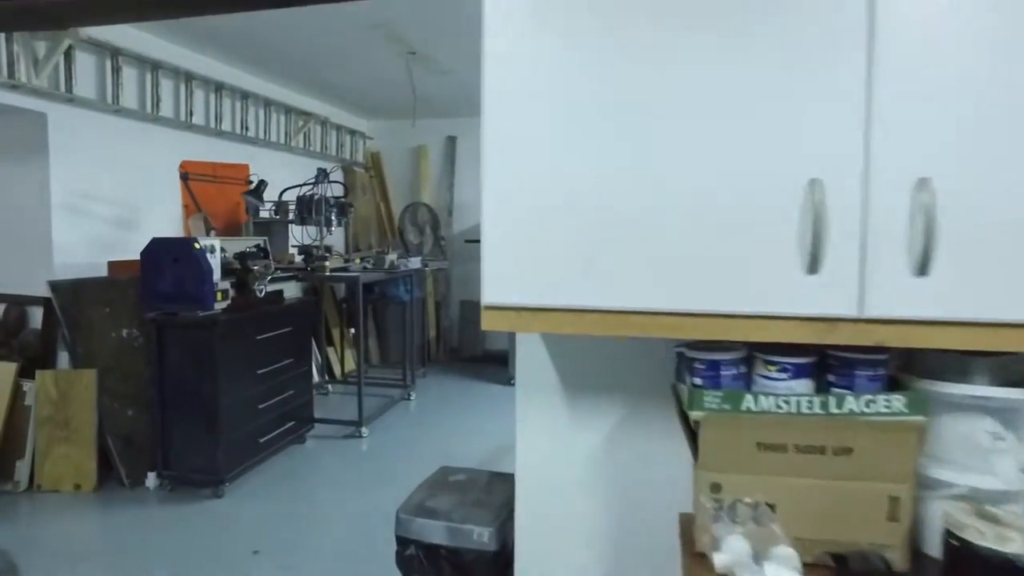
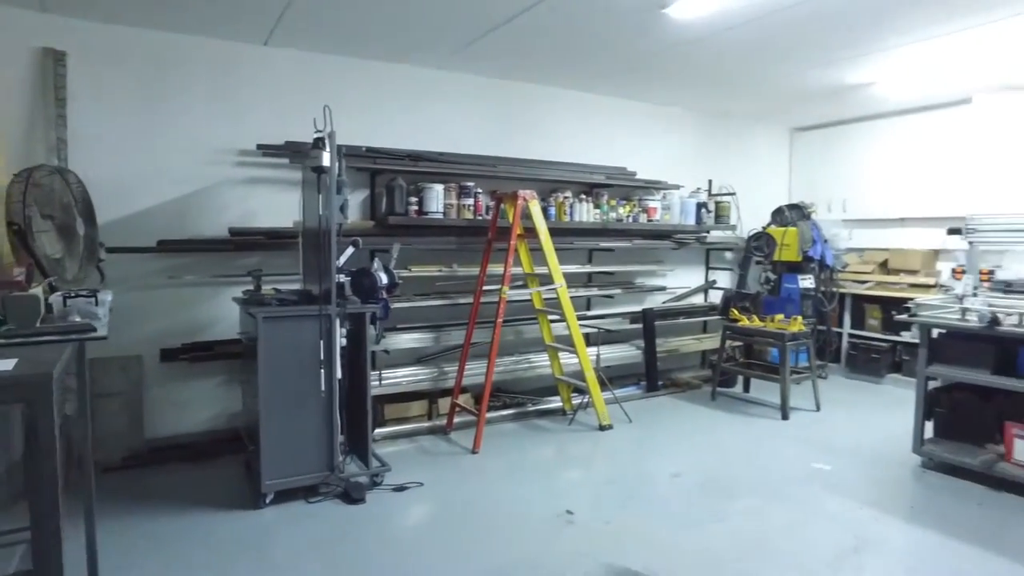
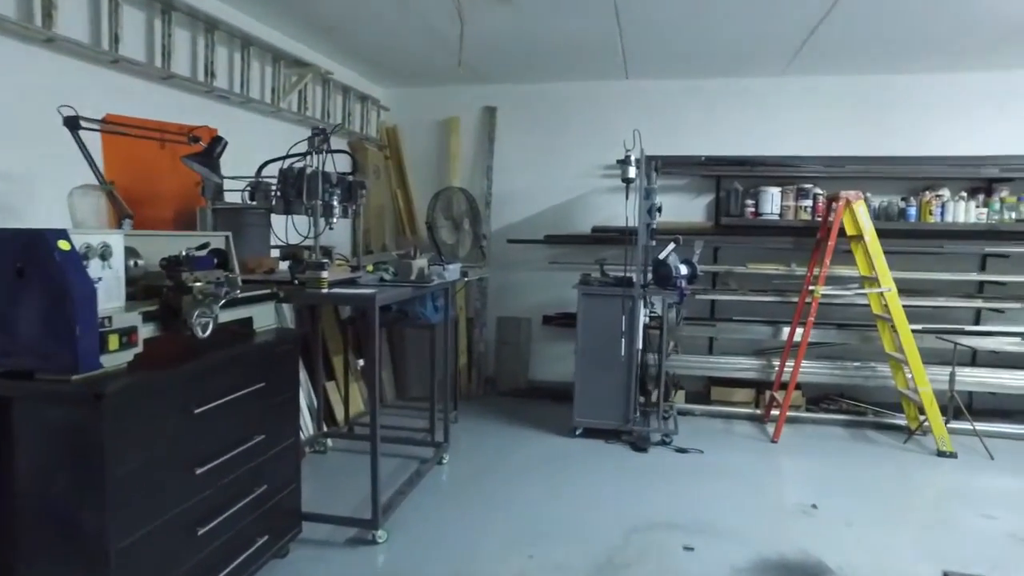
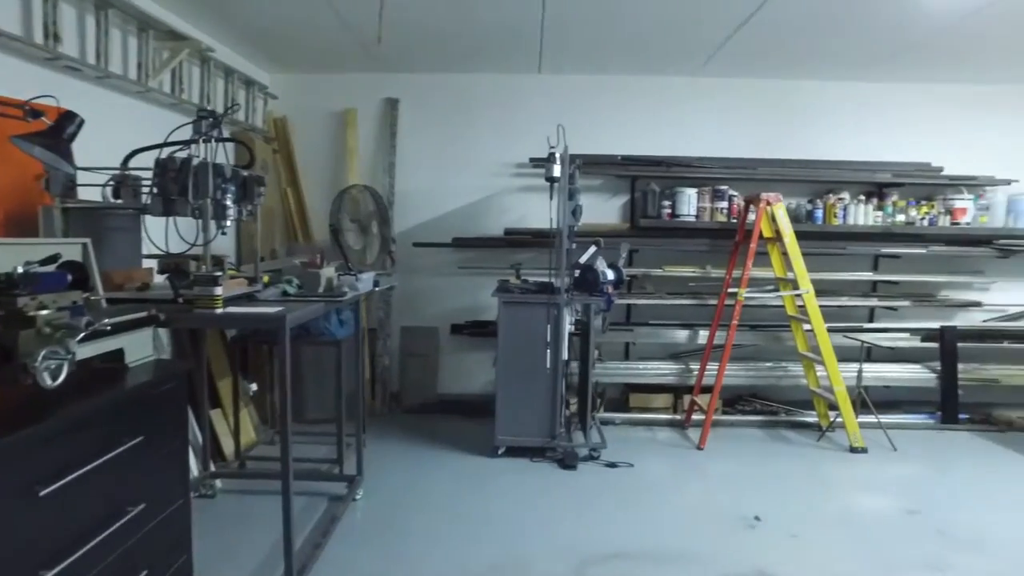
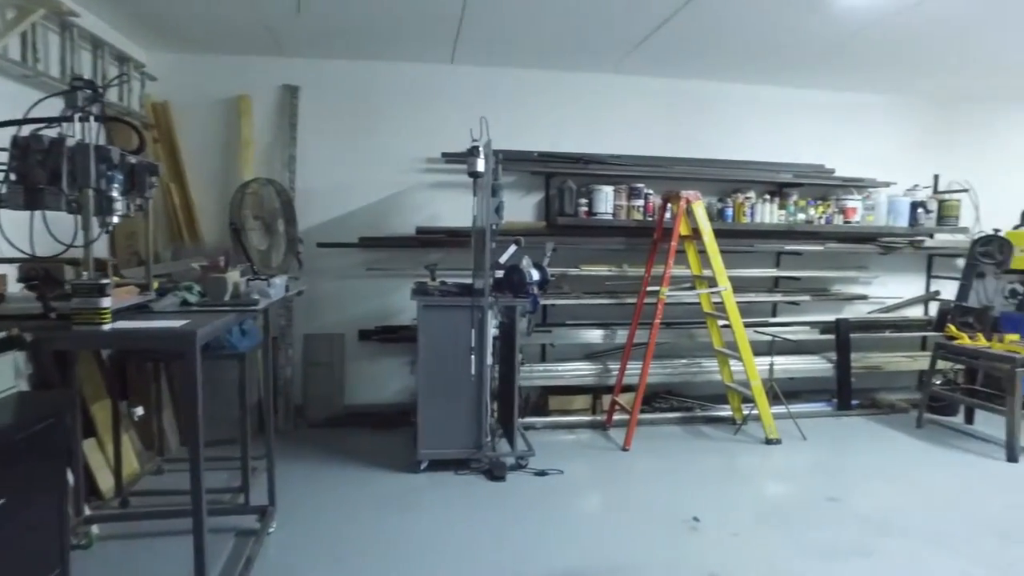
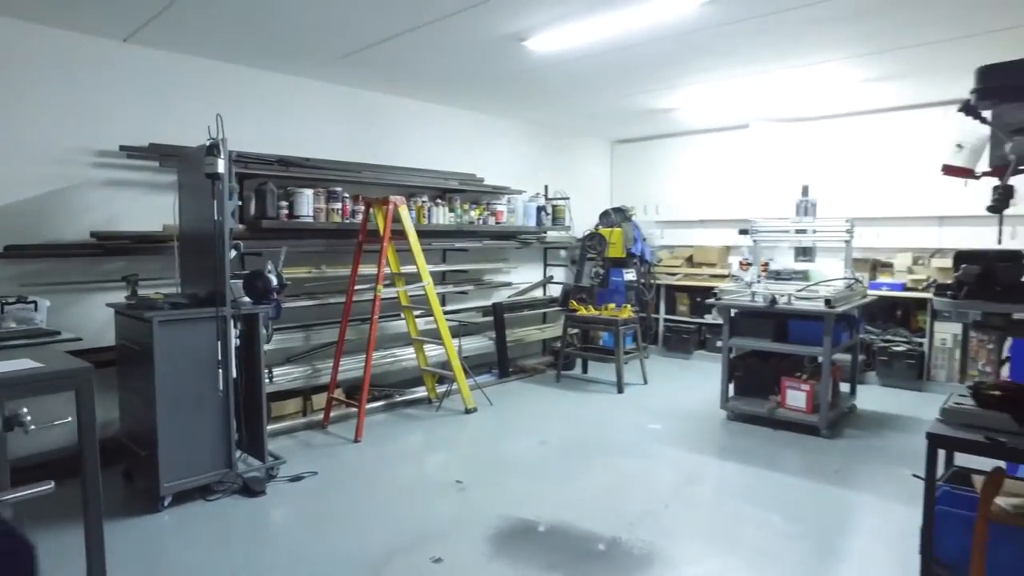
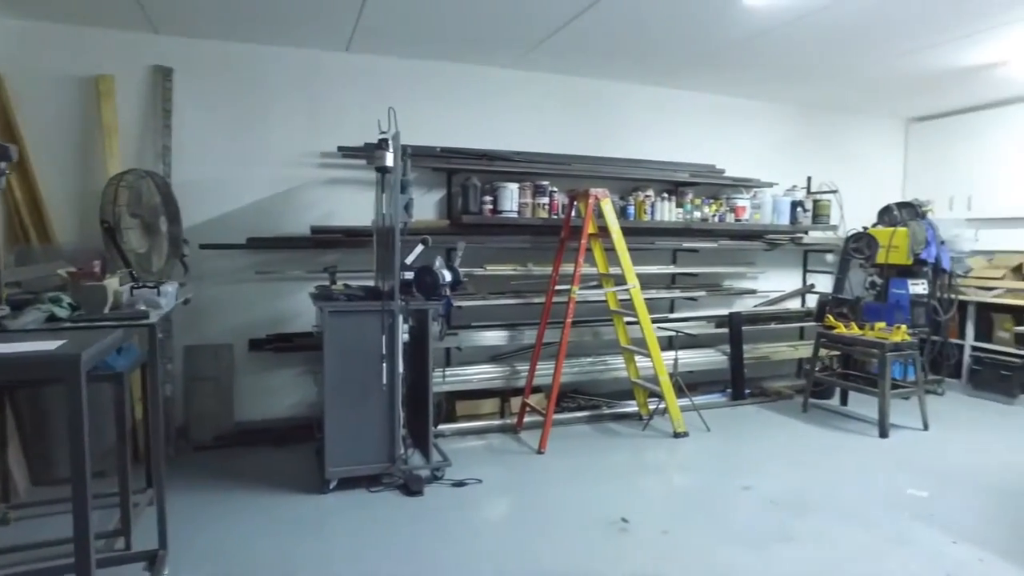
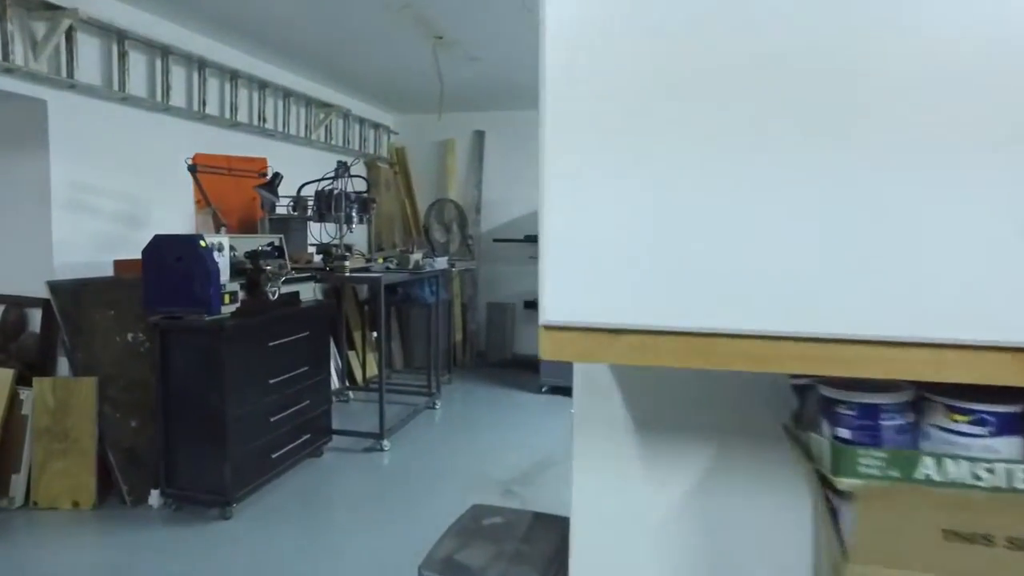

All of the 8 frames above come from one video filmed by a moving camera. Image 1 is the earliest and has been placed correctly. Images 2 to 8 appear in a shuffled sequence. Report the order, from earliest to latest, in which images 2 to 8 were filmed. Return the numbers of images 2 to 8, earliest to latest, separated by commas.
8, 3, 4, 5, 7, 2, 6
